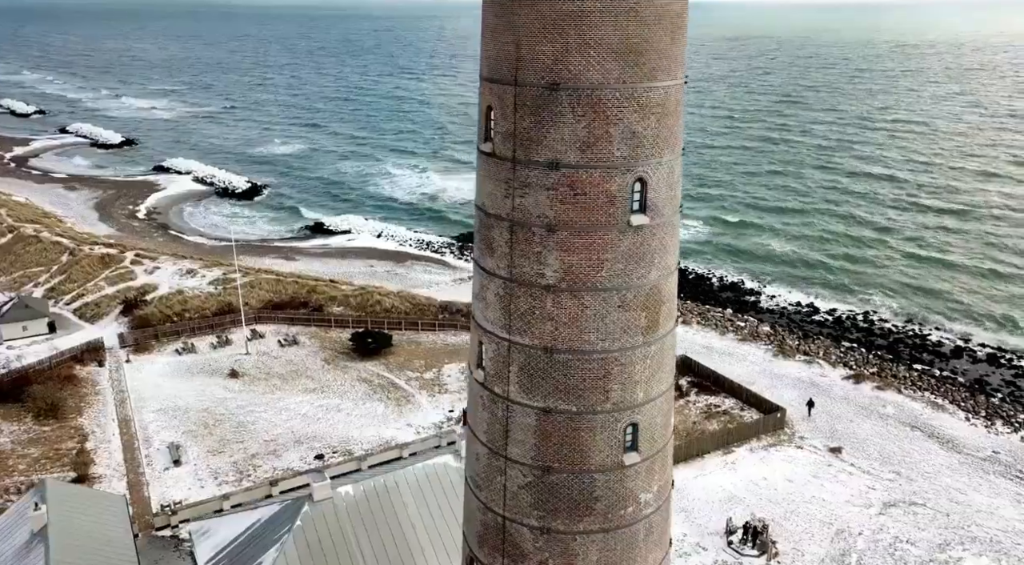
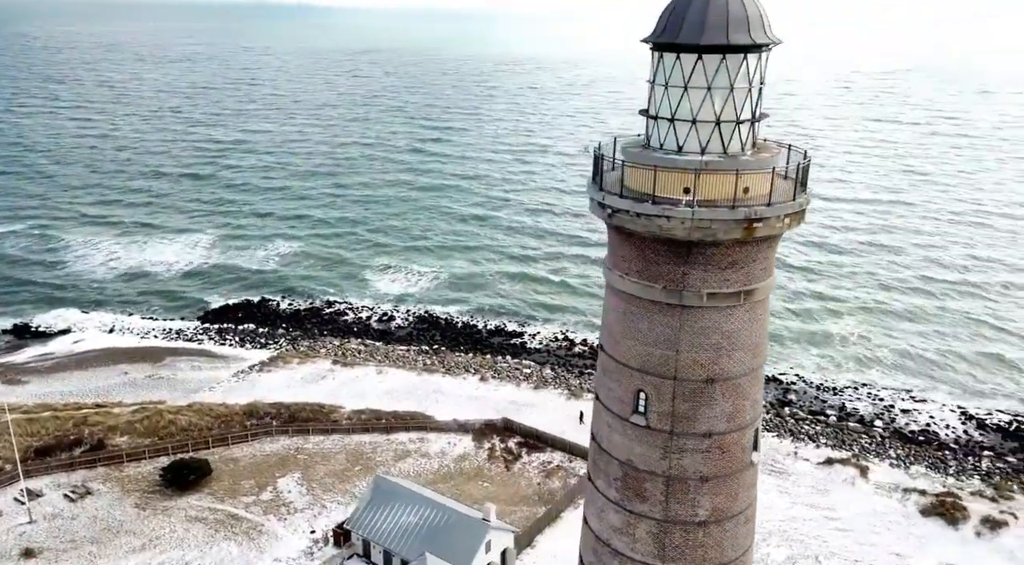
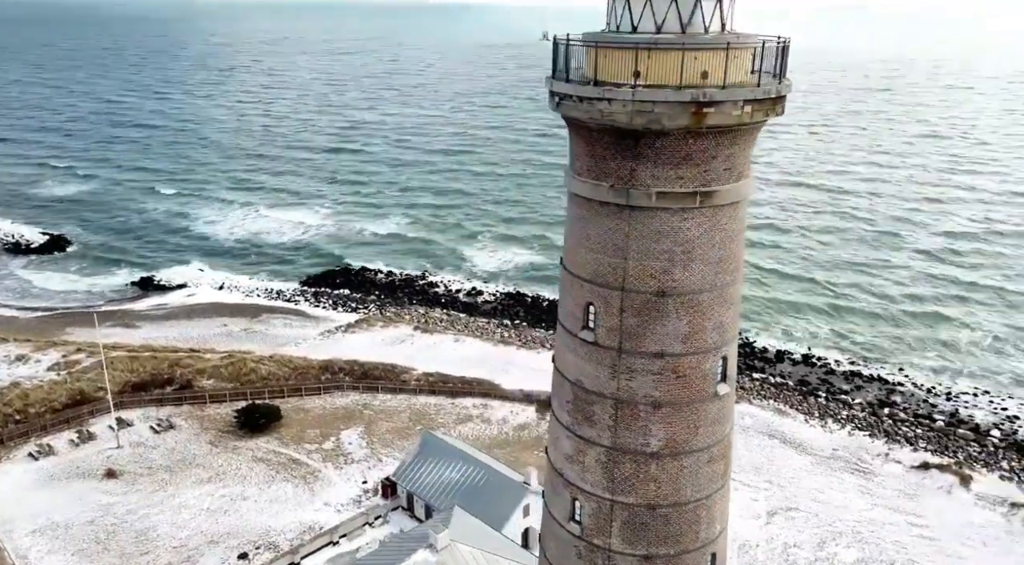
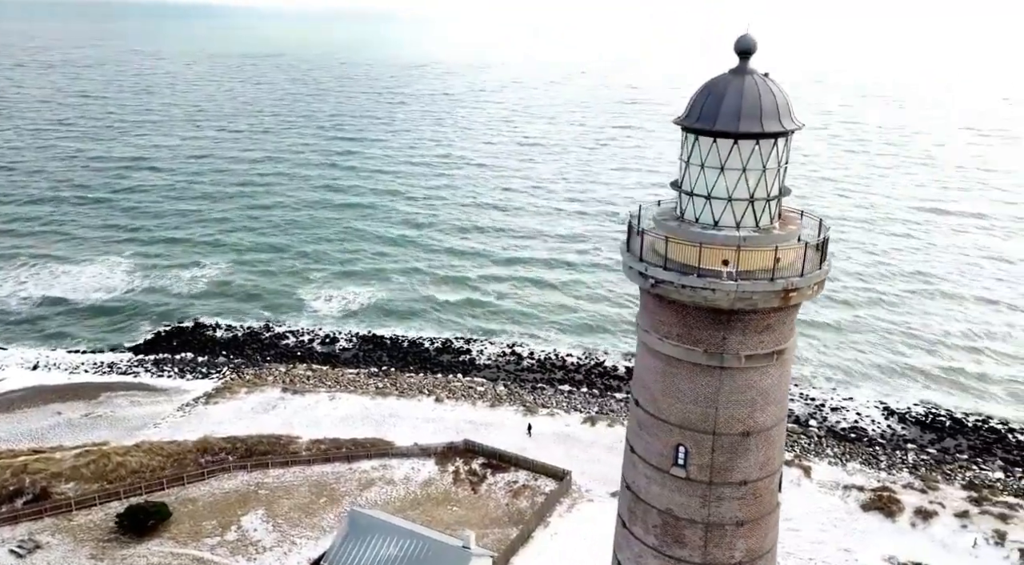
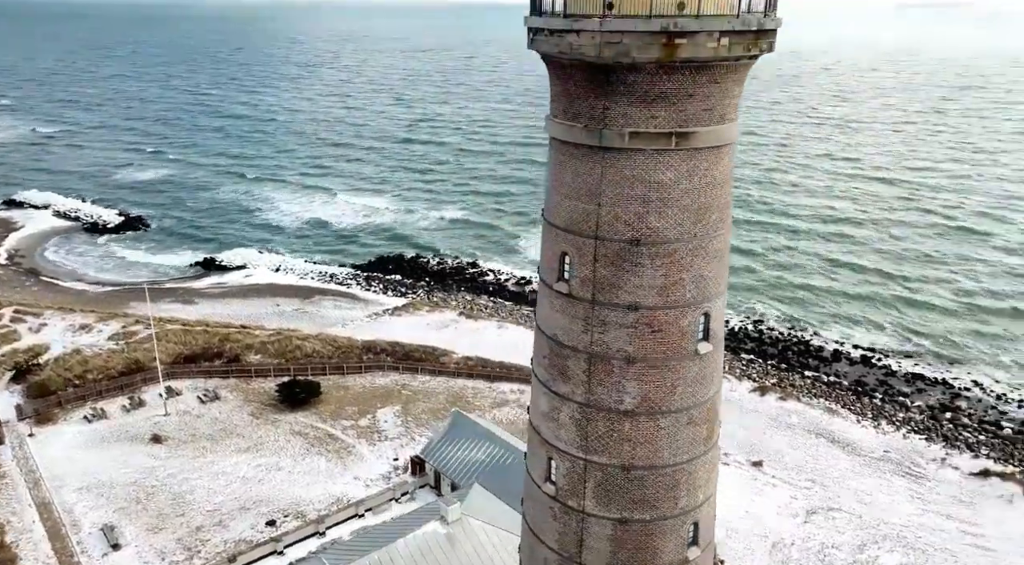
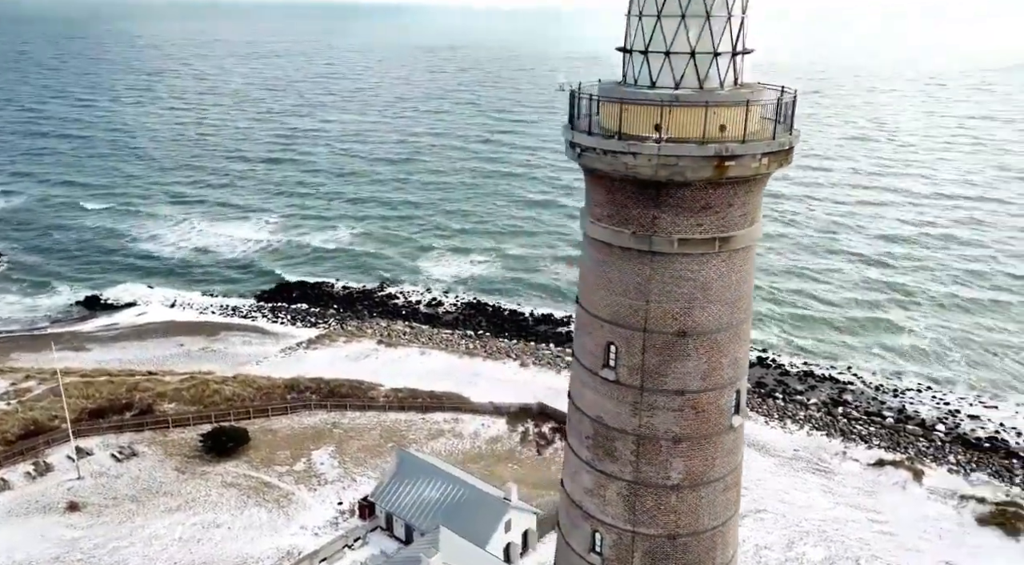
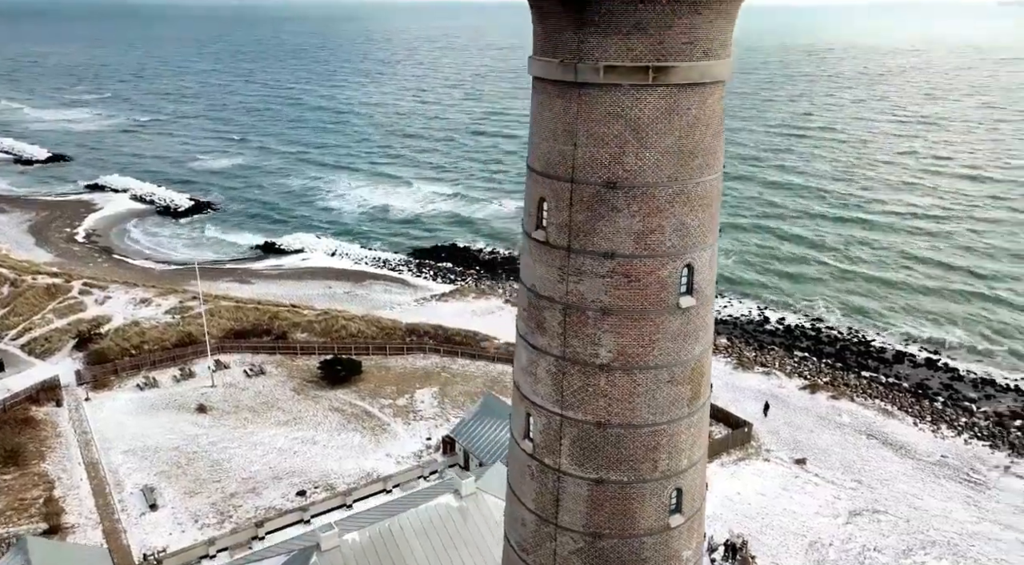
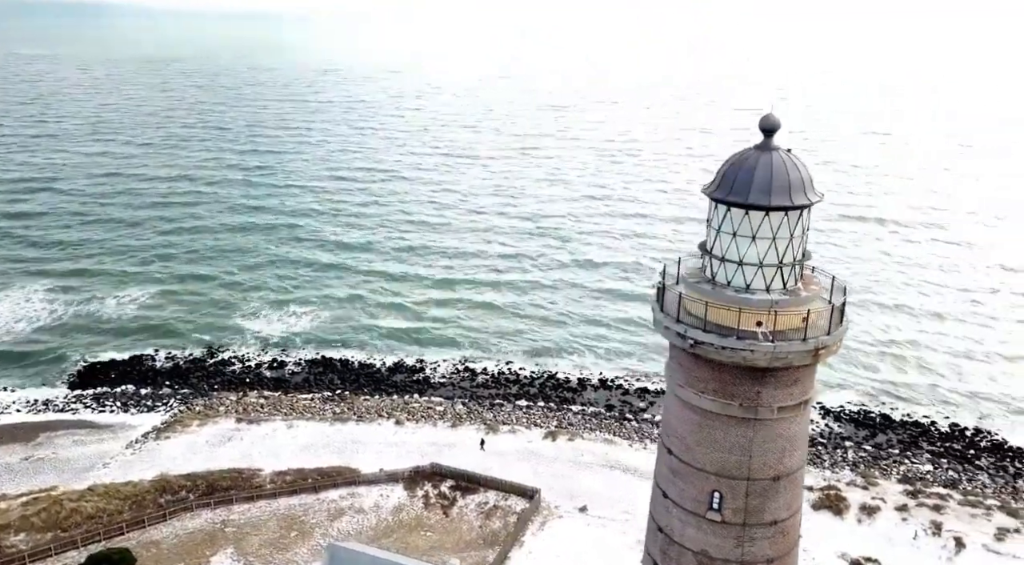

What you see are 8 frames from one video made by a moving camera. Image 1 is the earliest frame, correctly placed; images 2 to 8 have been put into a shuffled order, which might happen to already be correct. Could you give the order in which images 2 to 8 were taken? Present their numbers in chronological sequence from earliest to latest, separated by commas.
7, 5, 3, 6, 2, 4, 8
